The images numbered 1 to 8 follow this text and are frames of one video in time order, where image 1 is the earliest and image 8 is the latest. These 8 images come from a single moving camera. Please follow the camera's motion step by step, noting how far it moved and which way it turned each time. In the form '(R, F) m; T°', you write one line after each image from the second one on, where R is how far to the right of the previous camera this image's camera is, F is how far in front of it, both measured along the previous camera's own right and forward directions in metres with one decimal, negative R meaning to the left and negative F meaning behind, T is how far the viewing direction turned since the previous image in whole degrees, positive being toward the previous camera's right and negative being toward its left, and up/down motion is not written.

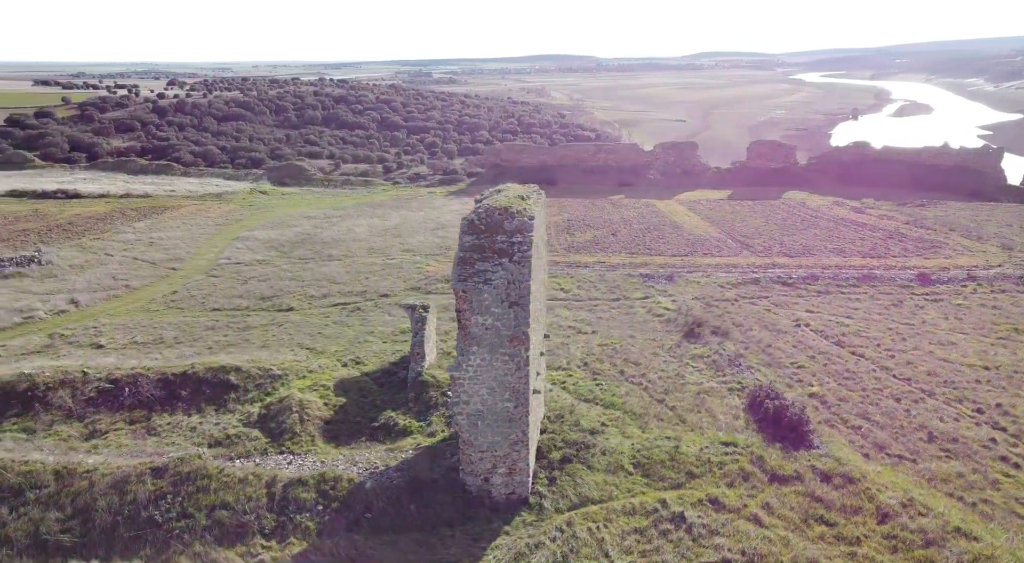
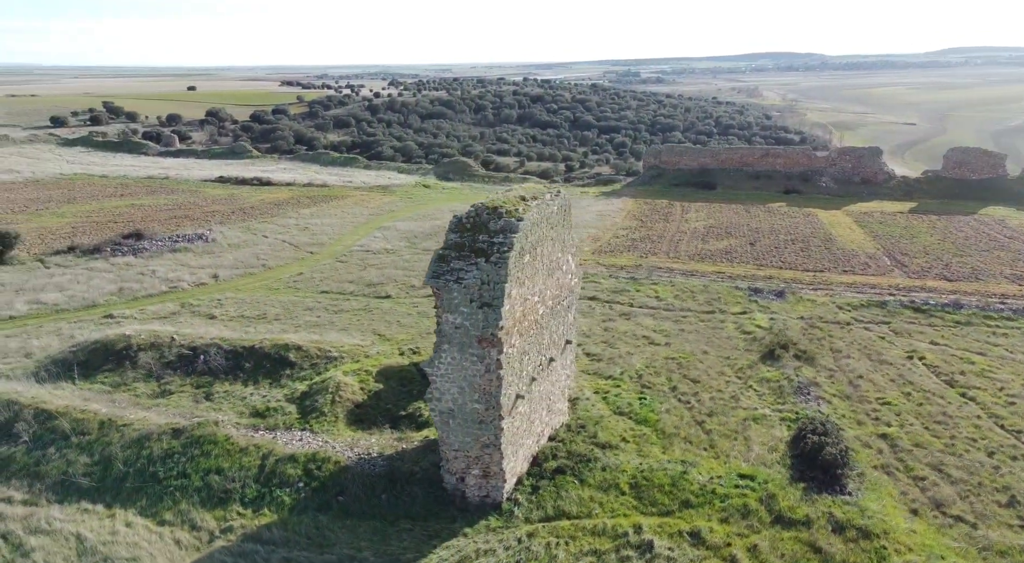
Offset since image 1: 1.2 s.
(+2.3, +0.5) m; -14°
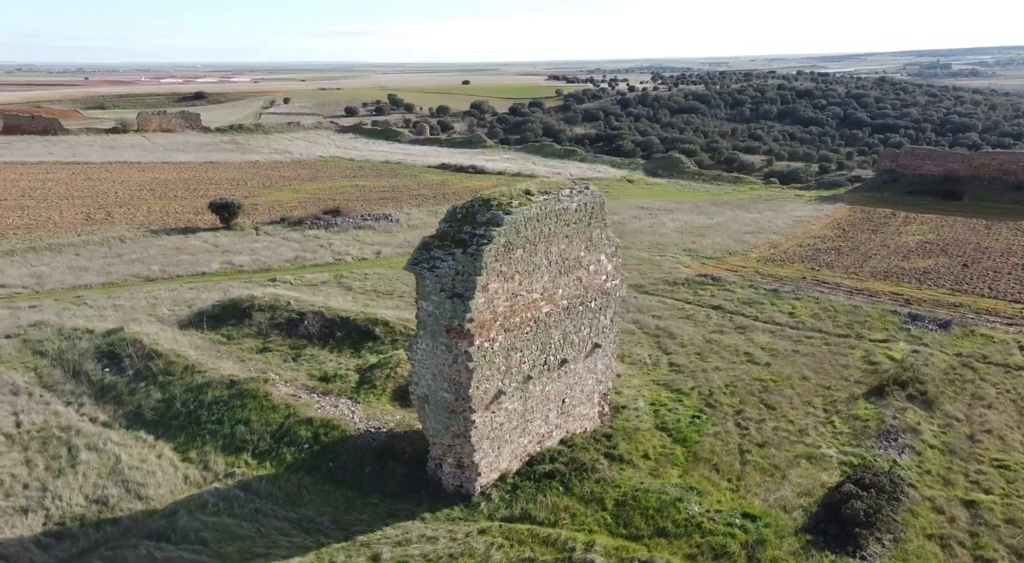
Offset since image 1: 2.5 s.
(+2.9, +0.6) m; -18°
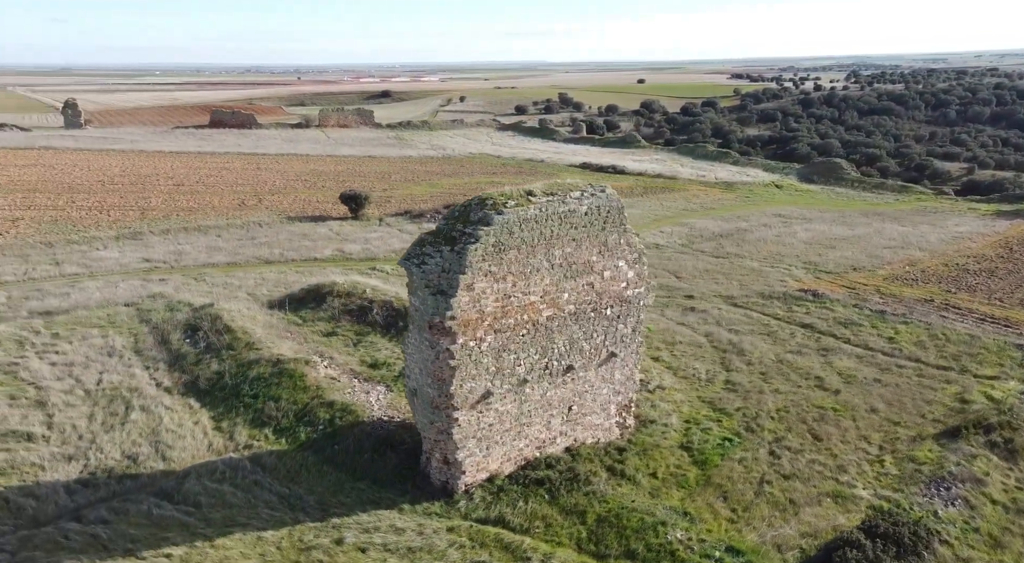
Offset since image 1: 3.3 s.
(+2.0, +0.3) m; -12°
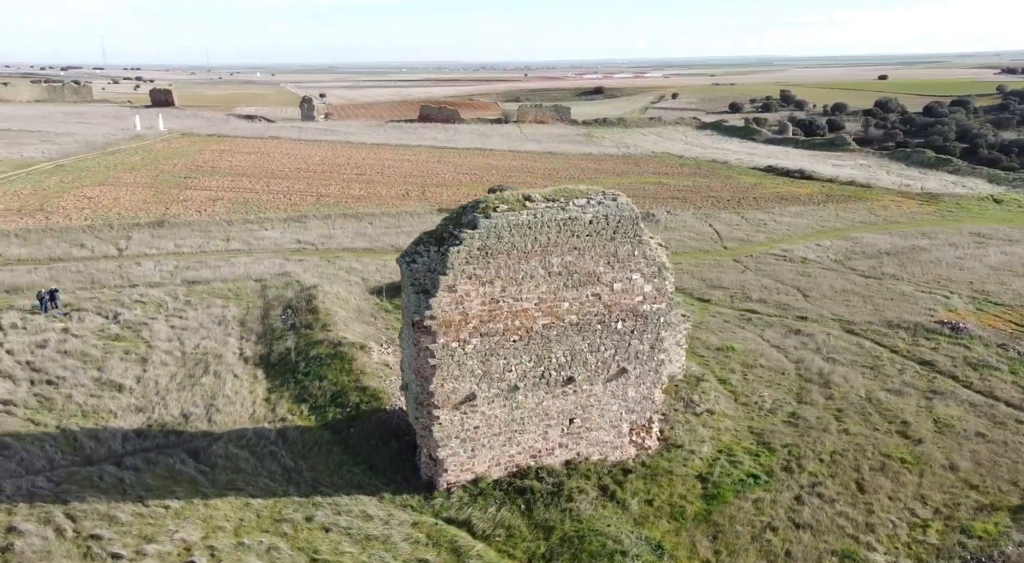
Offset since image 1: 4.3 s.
(+2.4, +0.4) m; -15°
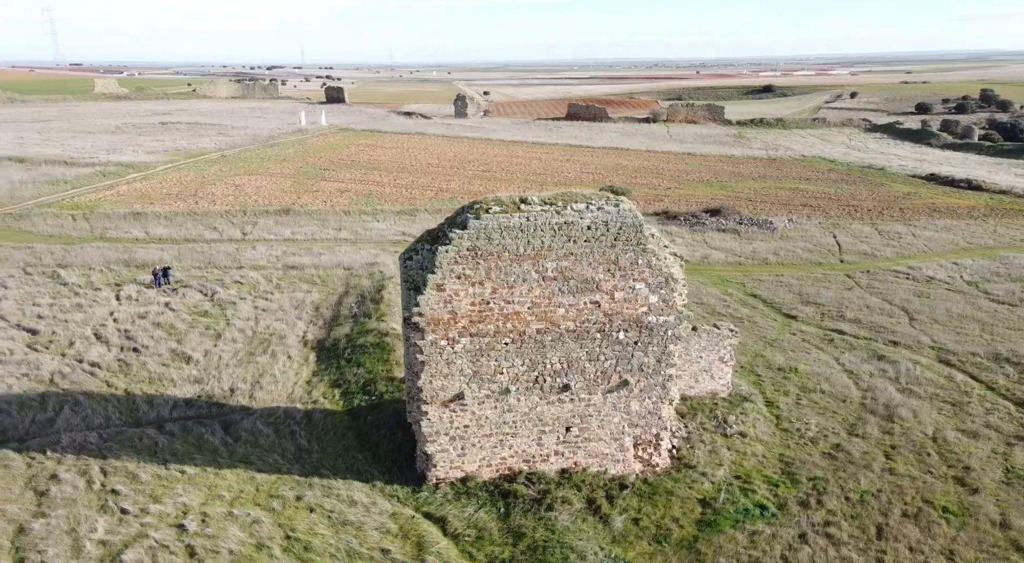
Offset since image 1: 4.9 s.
(+1.8, +0.2) m; -11°
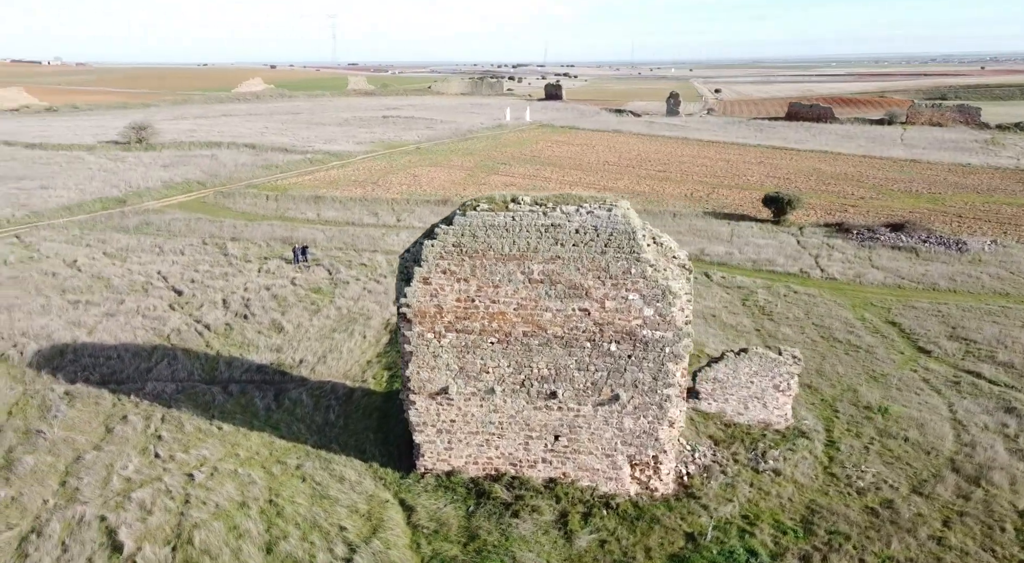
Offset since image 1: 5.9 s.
(+2.6, +0.5) m; -16°
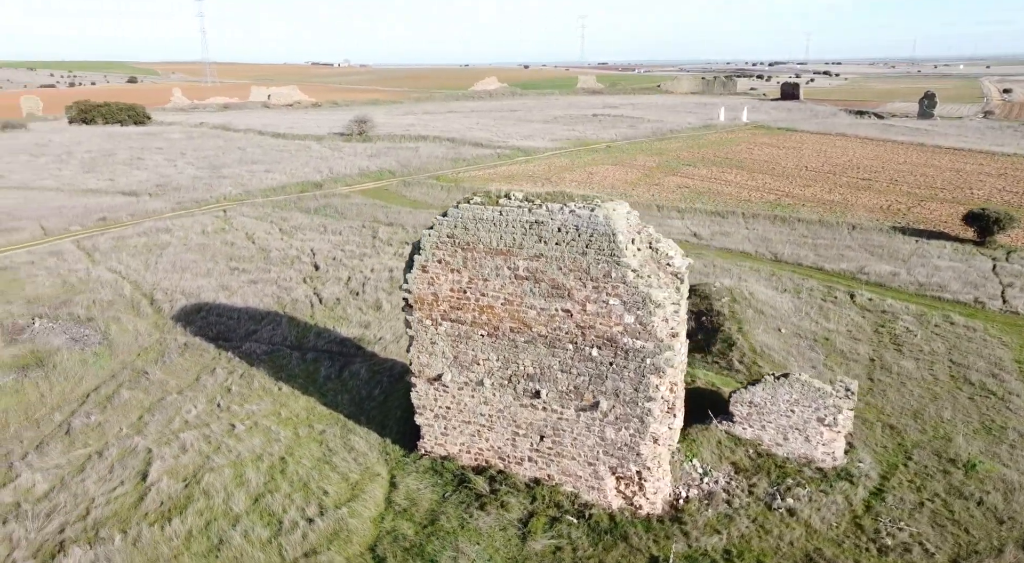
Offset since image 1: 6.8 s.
(+2.7, +0.4) m; -16°
